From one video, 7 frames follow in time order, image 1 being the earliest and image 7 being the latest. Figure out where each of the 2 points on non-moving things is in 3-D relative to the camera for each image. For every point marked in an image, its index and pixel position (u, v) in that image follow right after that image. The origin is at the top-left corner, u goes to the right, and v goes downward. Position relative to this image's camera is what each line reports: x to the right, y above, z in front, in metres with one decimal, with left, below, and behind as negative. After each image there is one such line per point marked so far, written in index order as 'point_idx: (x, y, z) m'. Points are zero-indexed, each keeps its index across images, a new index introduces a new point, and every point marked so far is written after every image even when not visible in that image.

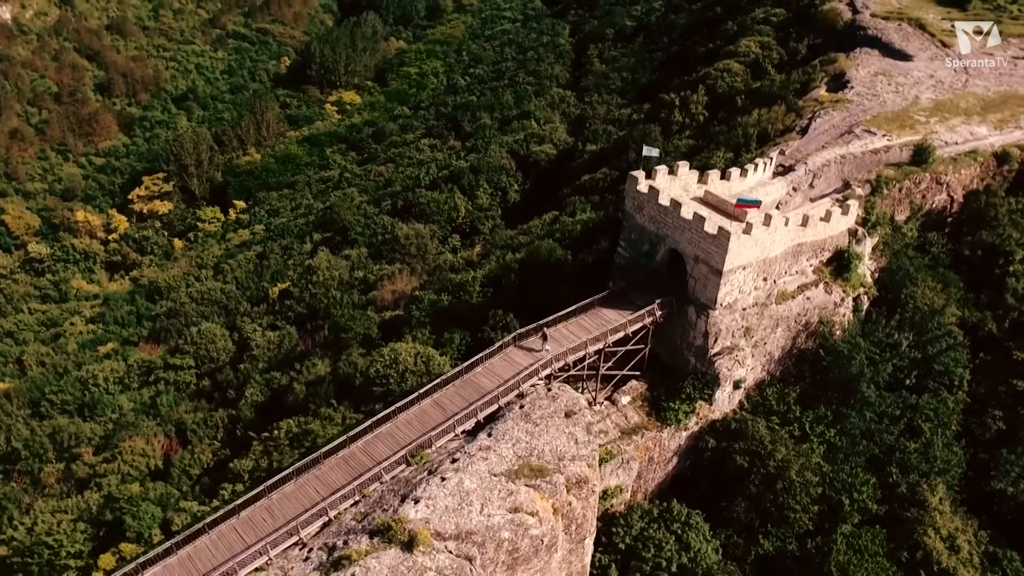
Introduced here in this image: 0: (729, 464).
0: (+5.1, -4.0, +16.5) m
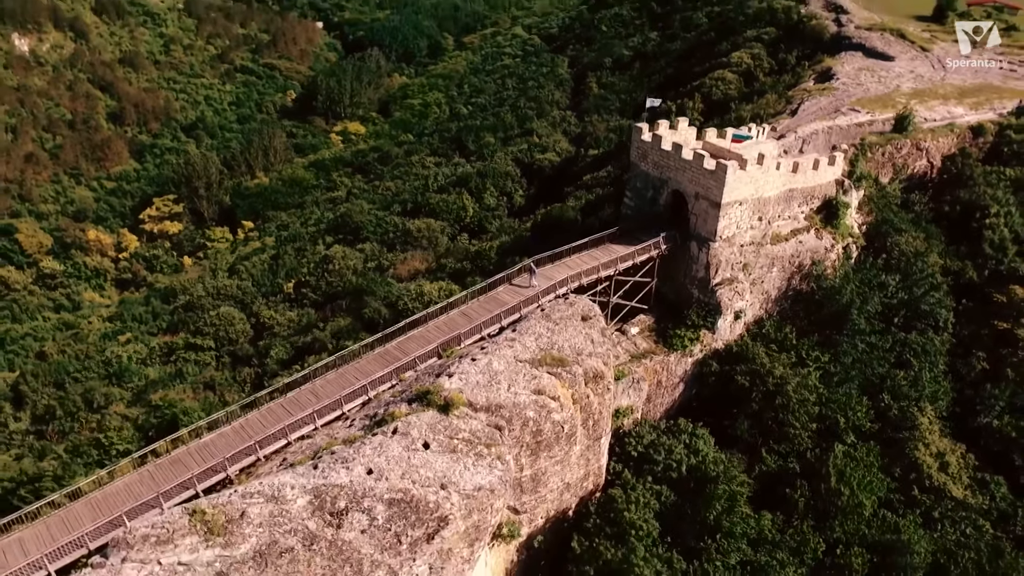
0: (+5.5, -2.4, +17.7) m
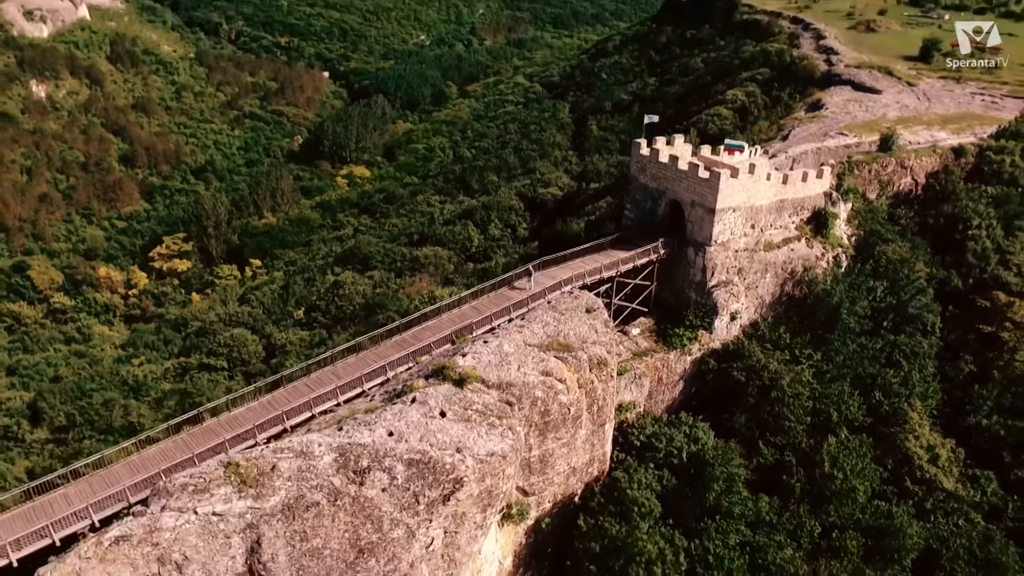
0: (+5.7, -2.4, +18.6) m
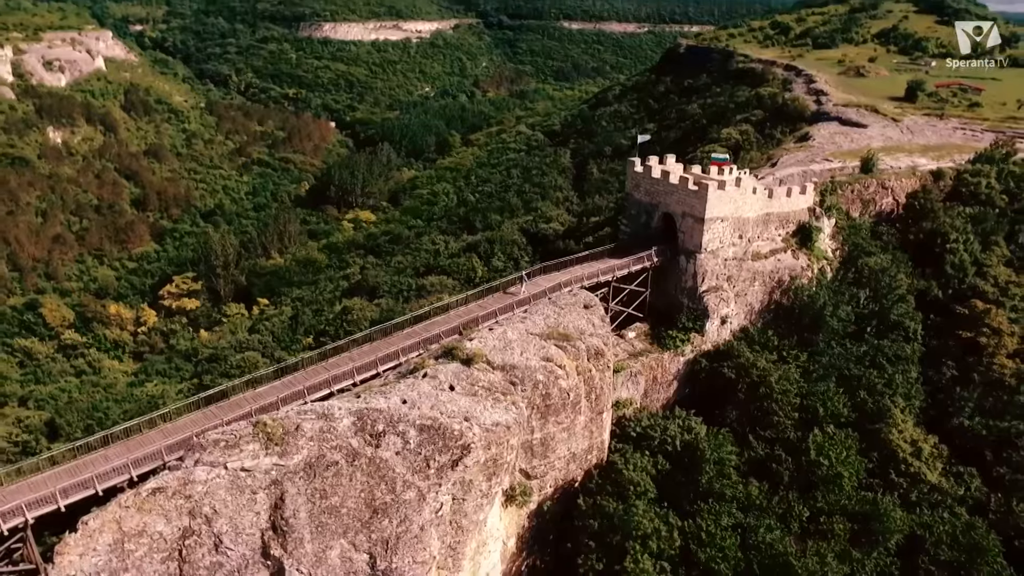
0: (+5.8, -2.6, +19.6) m
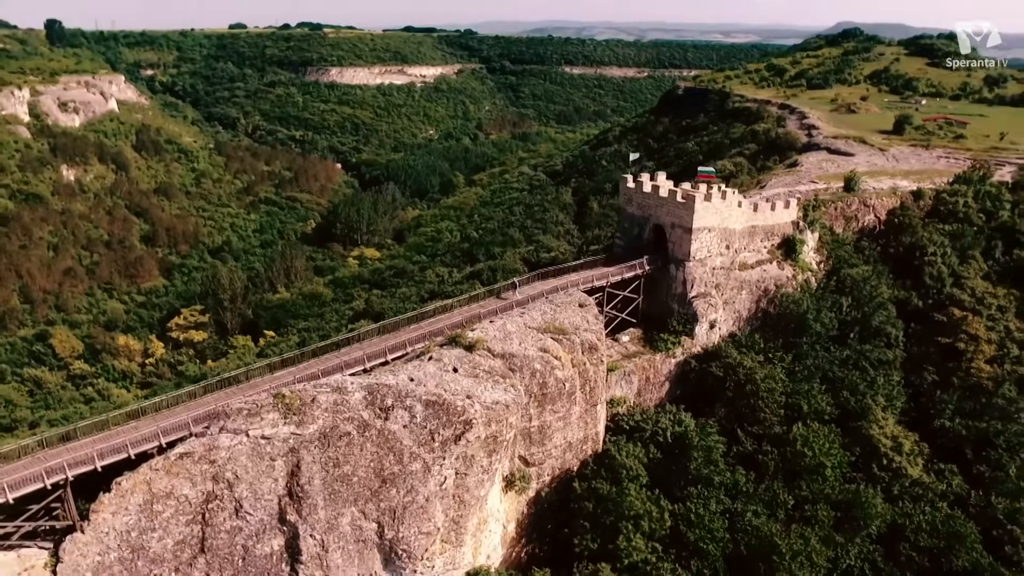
0: (+5.8, -2.7, +20.6) m
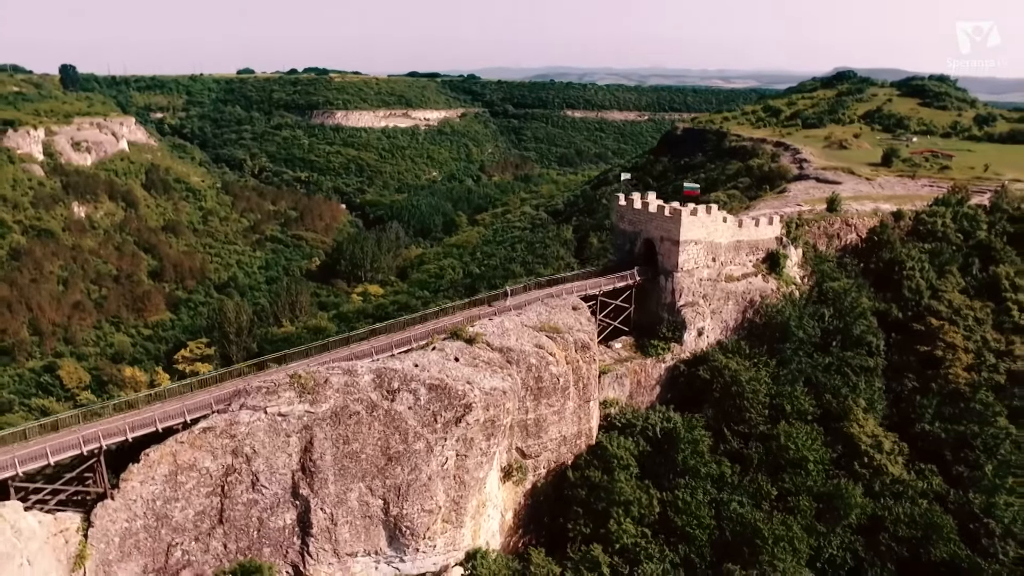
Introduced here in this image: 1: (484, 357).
0: (+5.7, -2.9, +21.7) m
1: (-0.6, -1.6, +16.6) m
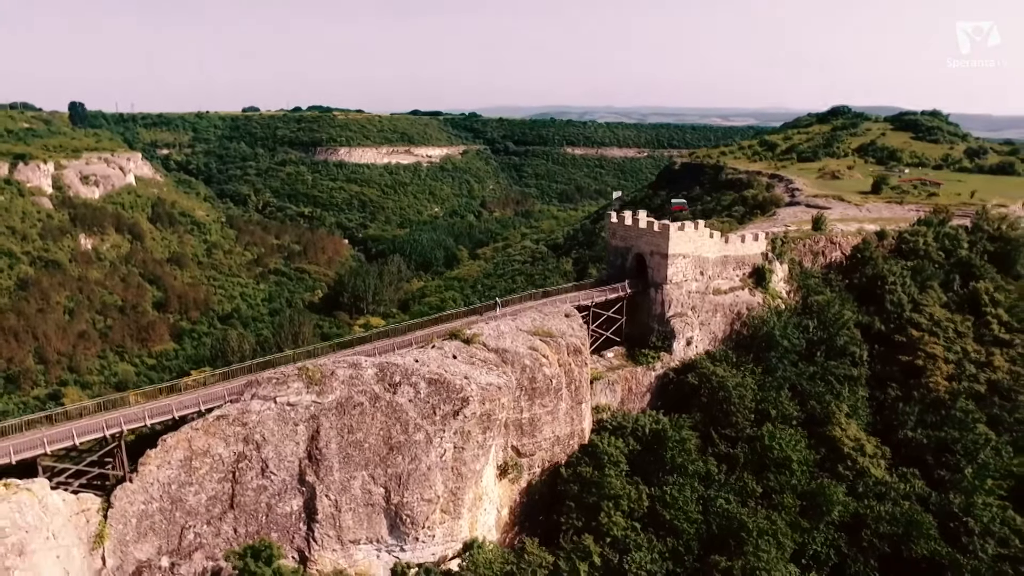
0: (+5.6, -3.3, +22.6) m
1: (-0.8, -1.7, +17.6) m
